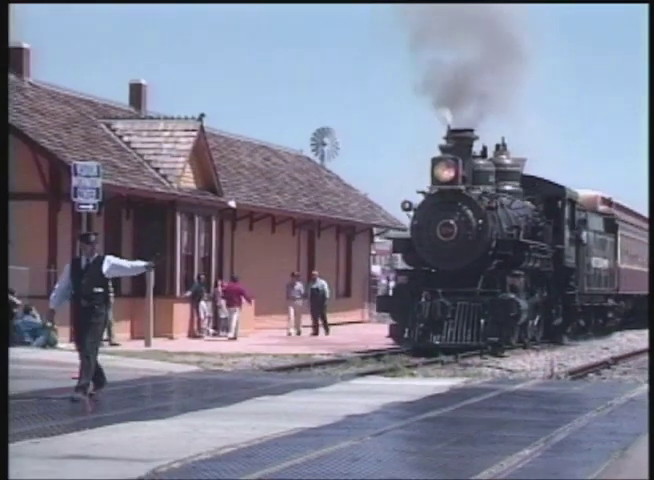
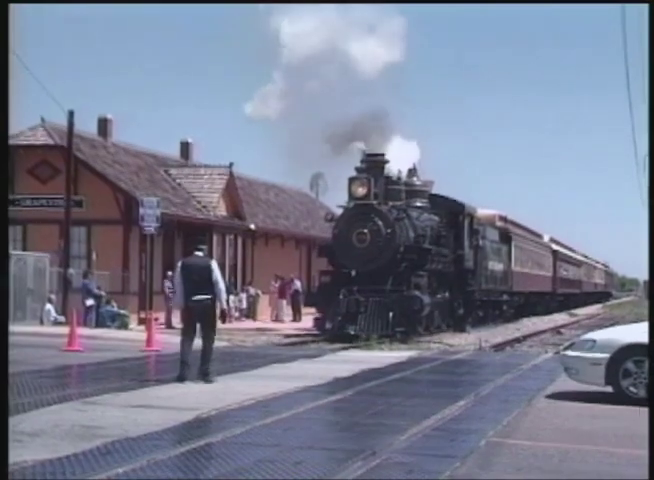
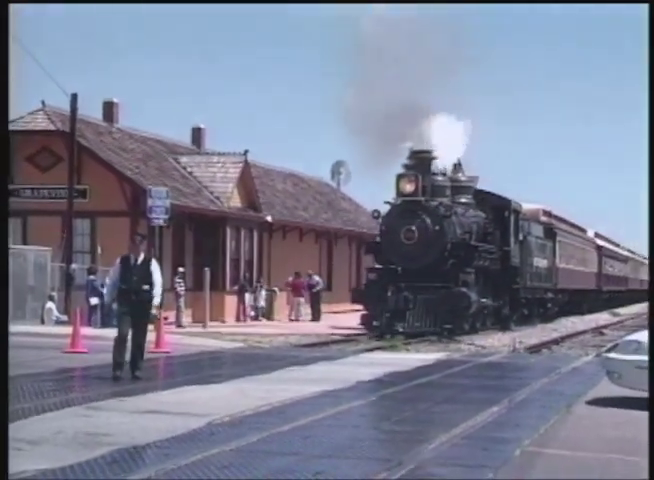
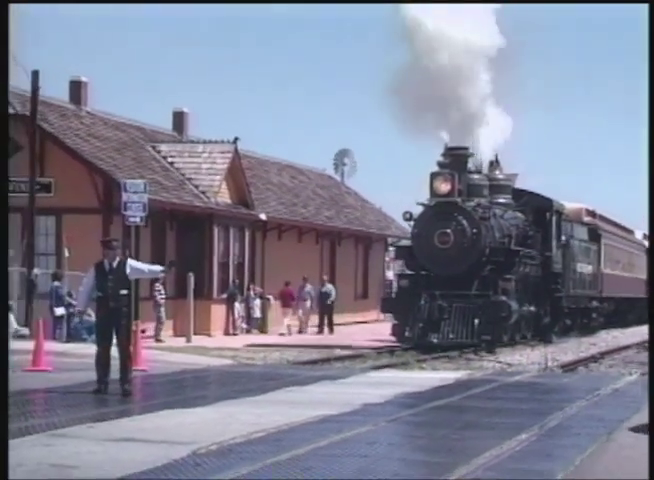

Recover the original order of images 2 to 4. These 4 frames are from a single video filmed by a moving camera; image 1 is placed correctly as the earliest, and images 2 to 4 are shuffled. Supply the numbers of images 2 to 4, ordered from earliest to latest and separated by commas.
4, 3, 2
